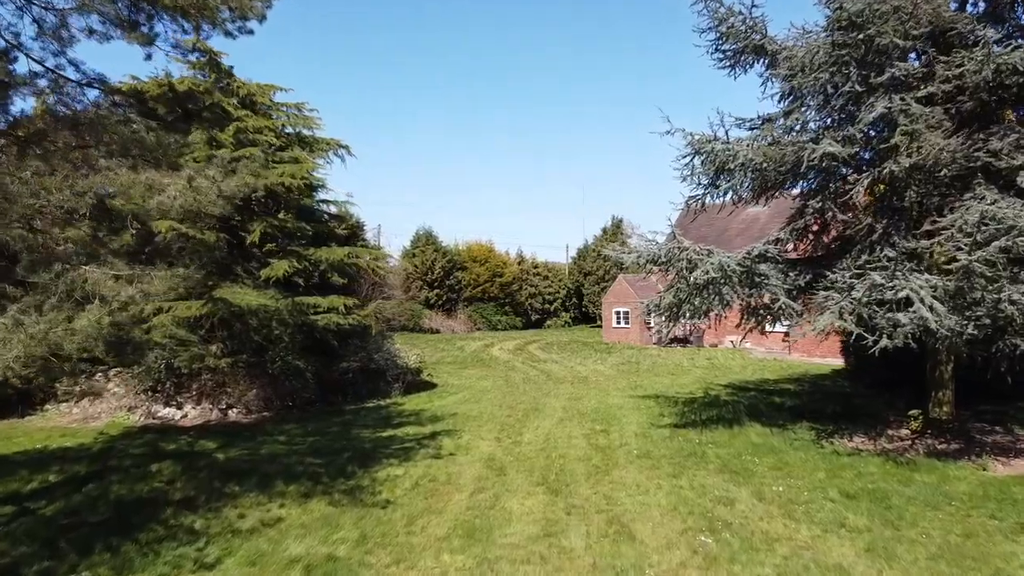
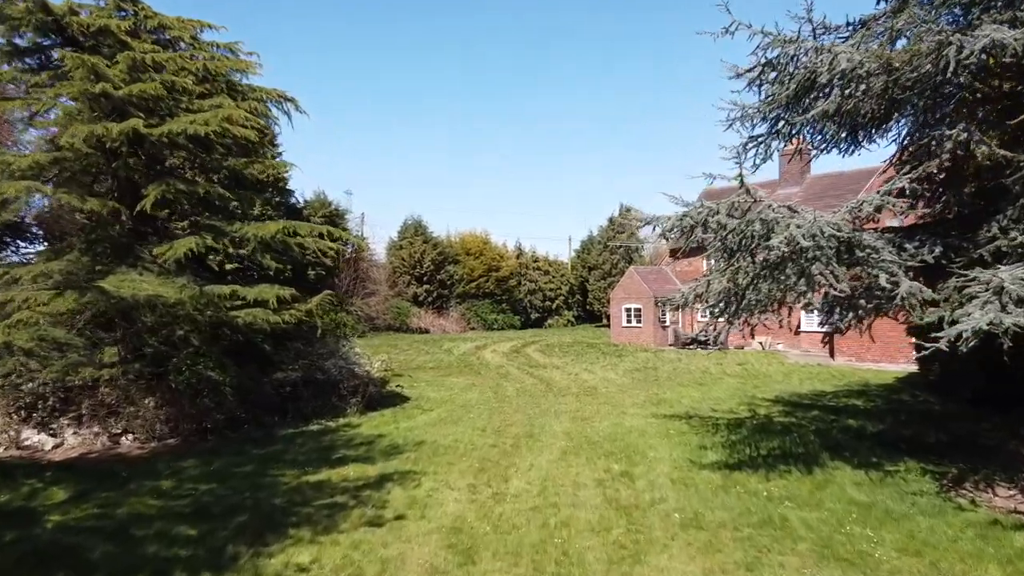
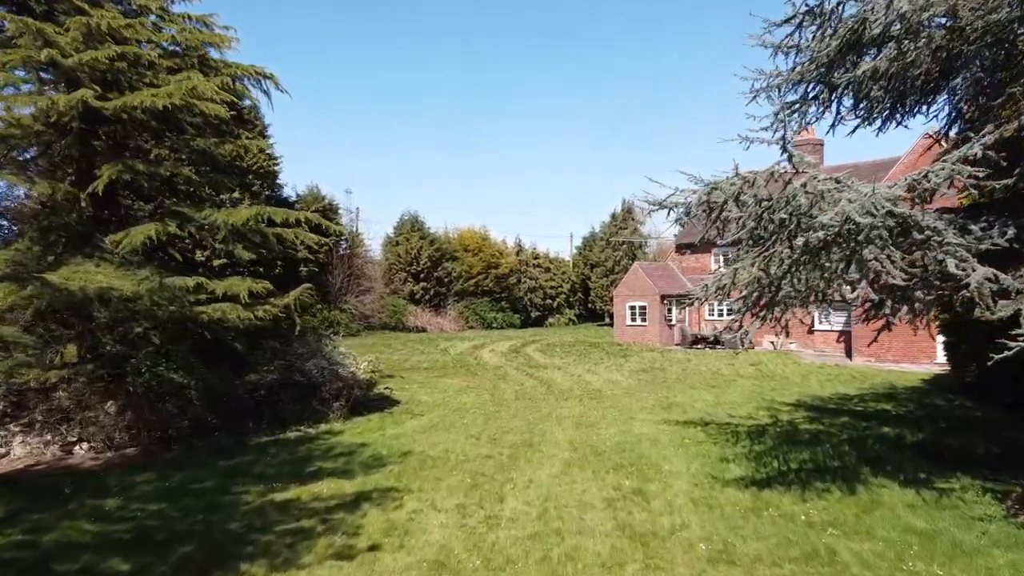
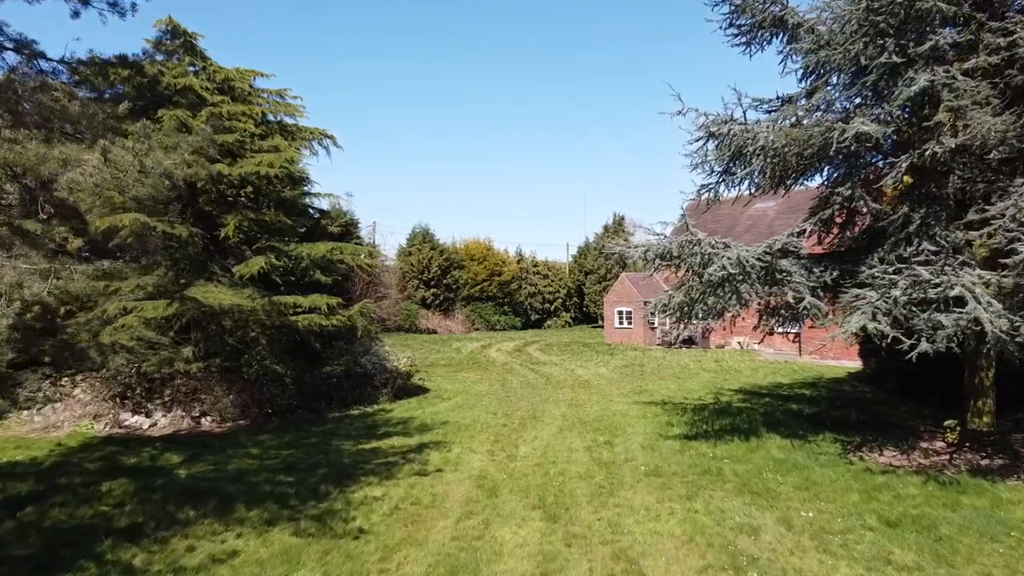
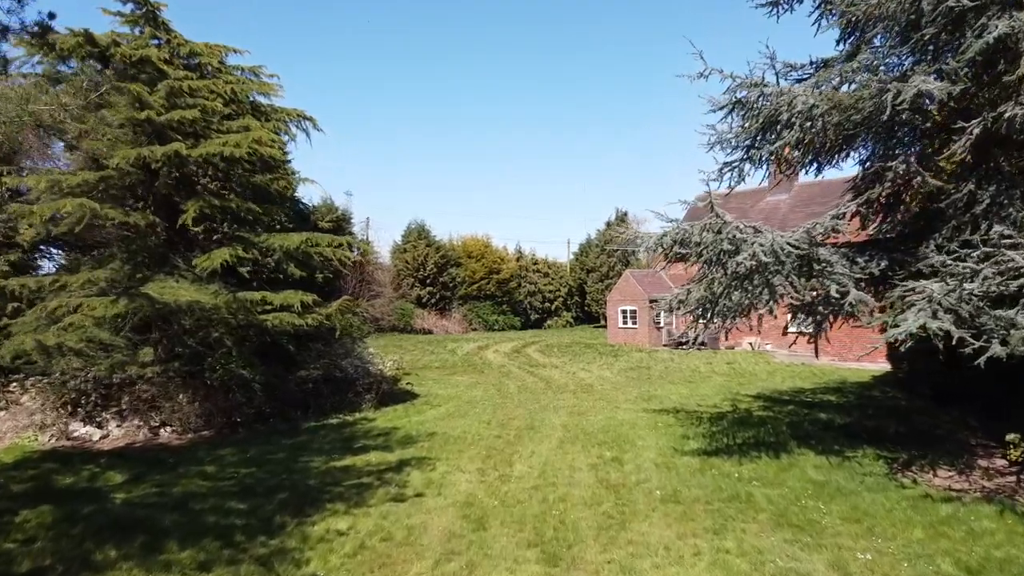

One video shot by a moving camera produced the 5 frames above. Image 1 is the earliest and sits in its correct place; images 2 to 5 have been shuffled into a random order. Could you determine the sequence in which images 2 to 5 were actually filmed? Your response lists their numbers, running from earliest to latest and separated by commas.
4, 5, 2, 3
